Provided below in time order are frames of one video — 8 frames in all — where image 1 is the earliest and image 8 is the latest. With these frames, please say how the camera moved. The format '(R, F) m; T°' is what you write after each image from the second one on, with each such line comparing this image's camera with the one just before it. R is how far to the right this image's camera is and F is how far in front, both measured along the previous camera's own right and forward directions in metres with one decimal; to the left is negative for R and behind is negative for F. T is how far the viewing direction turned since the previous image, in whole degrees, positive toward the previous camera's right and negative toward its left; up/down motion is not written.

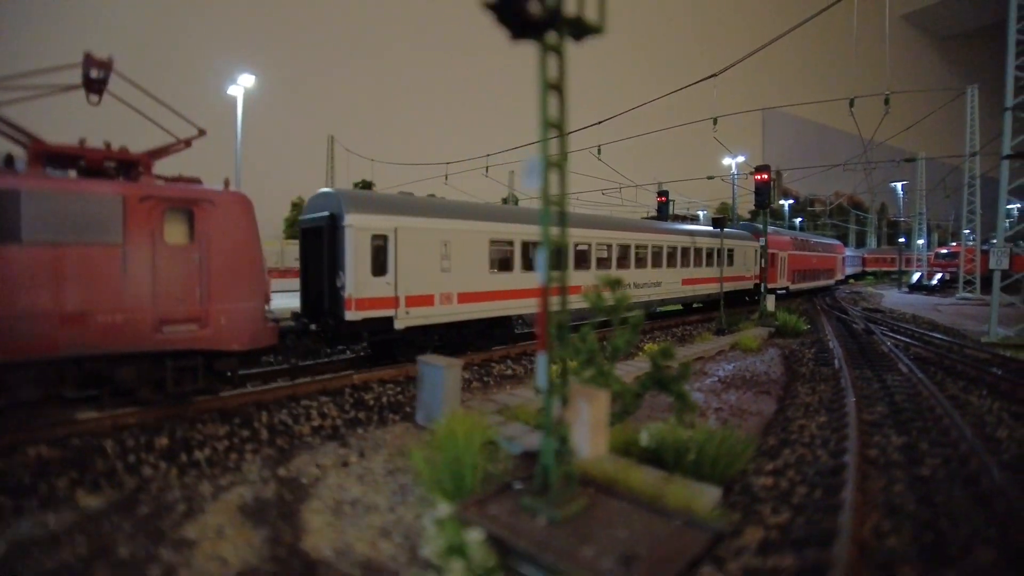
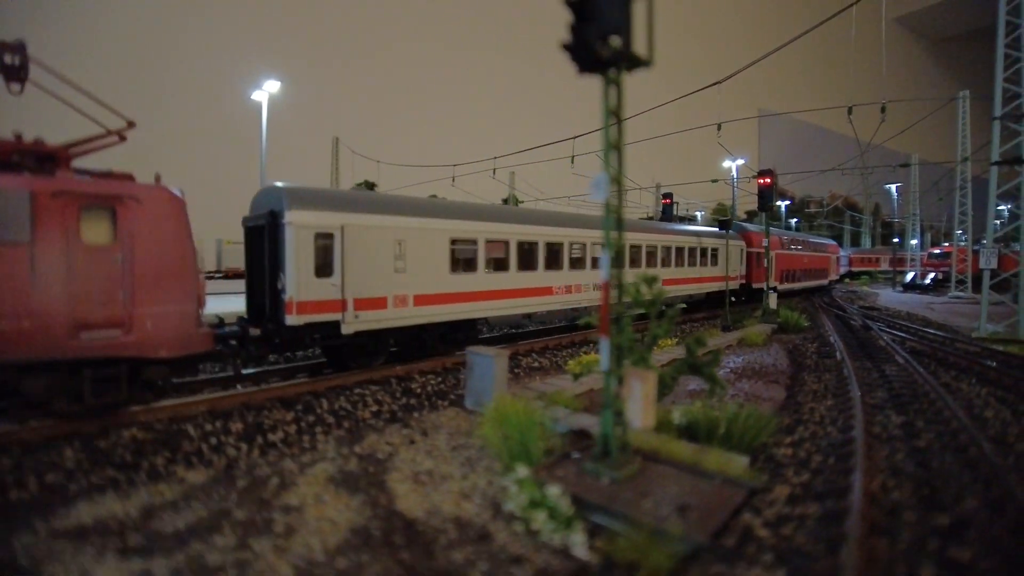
(-0.6, -0.7) m; +1°
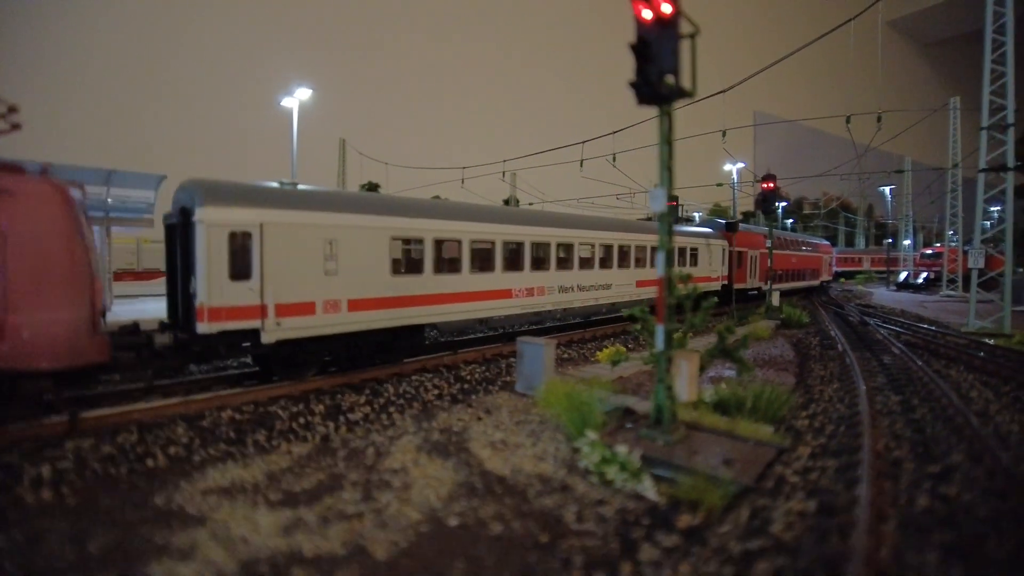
(-0.7, -1.0) m; +1°
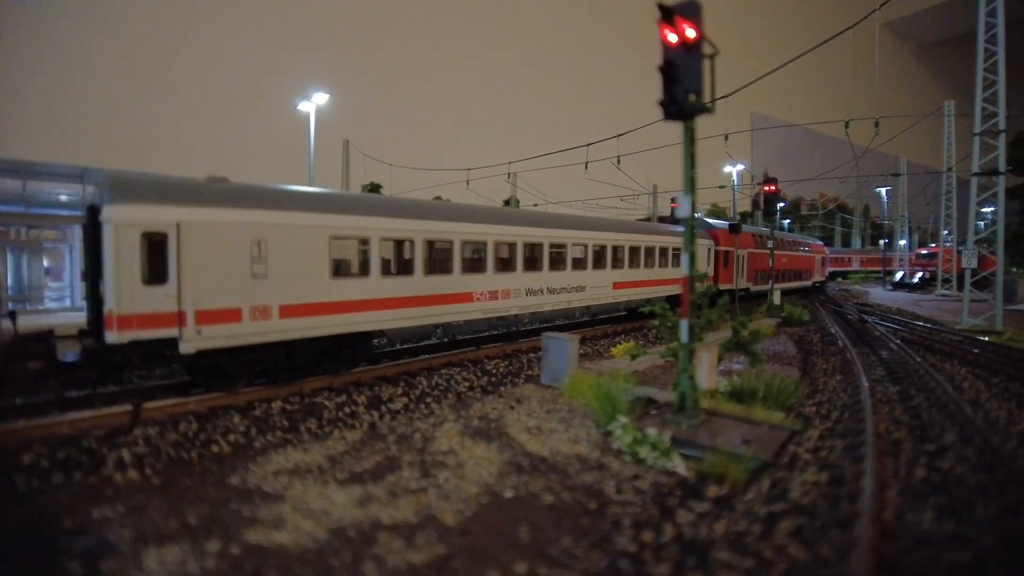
(-0.4, -0.6) m; 0°
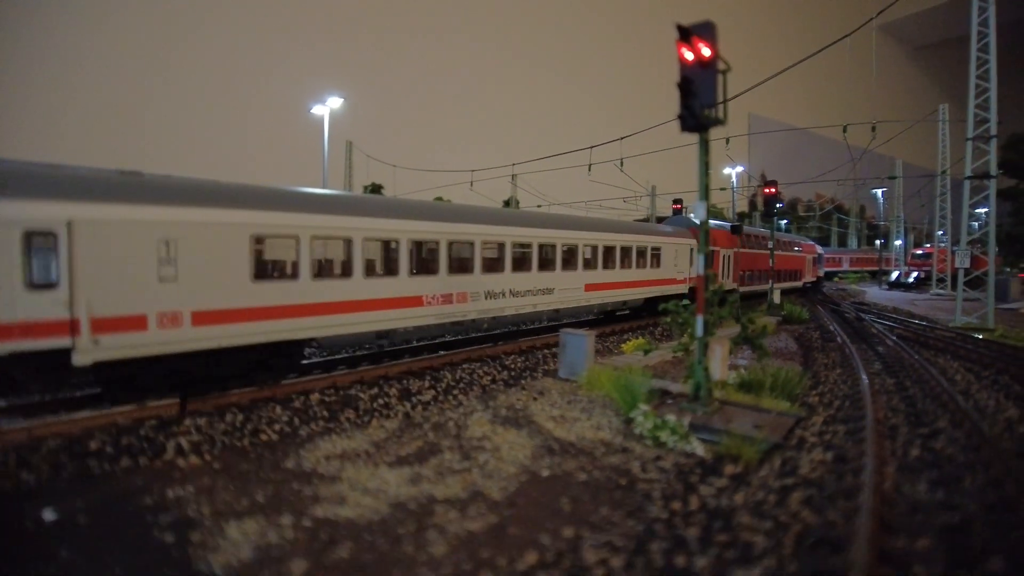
(-0.4, -0.5) m; 0°
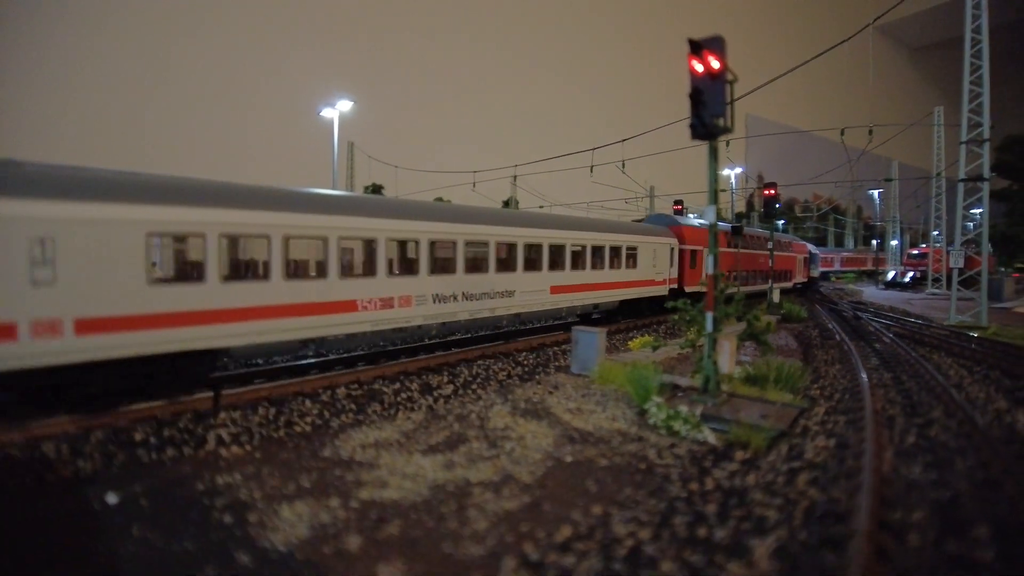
(-0.3, -0.4) m; 0°
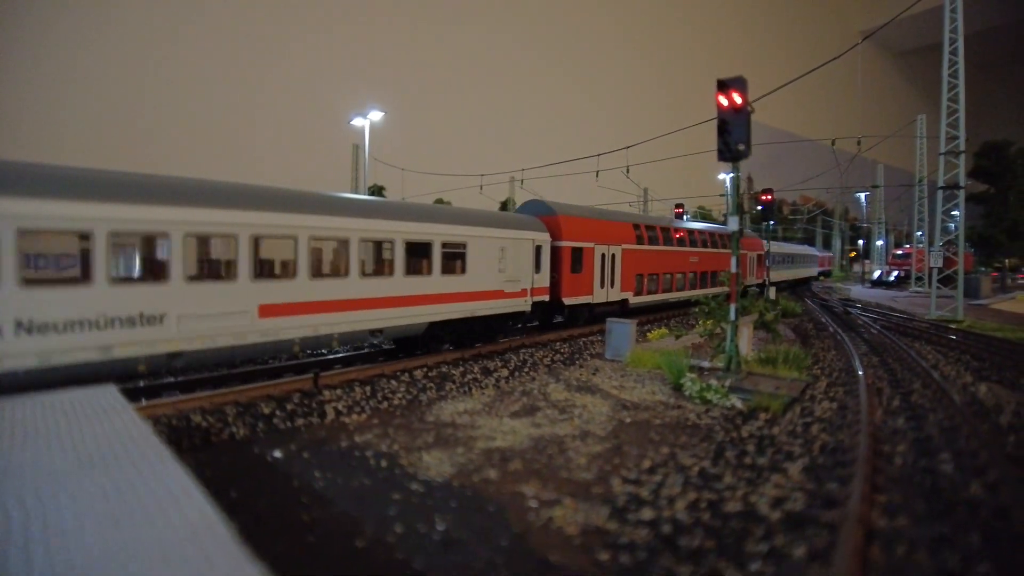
(-1.1, -1.6) m; +1°
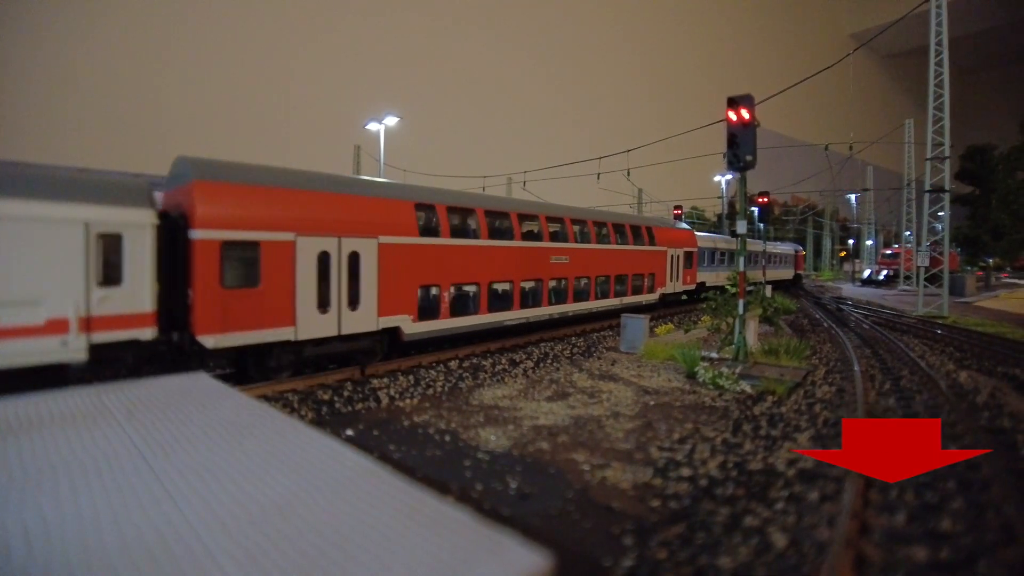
(-0.7, -1.0) m; +1°
